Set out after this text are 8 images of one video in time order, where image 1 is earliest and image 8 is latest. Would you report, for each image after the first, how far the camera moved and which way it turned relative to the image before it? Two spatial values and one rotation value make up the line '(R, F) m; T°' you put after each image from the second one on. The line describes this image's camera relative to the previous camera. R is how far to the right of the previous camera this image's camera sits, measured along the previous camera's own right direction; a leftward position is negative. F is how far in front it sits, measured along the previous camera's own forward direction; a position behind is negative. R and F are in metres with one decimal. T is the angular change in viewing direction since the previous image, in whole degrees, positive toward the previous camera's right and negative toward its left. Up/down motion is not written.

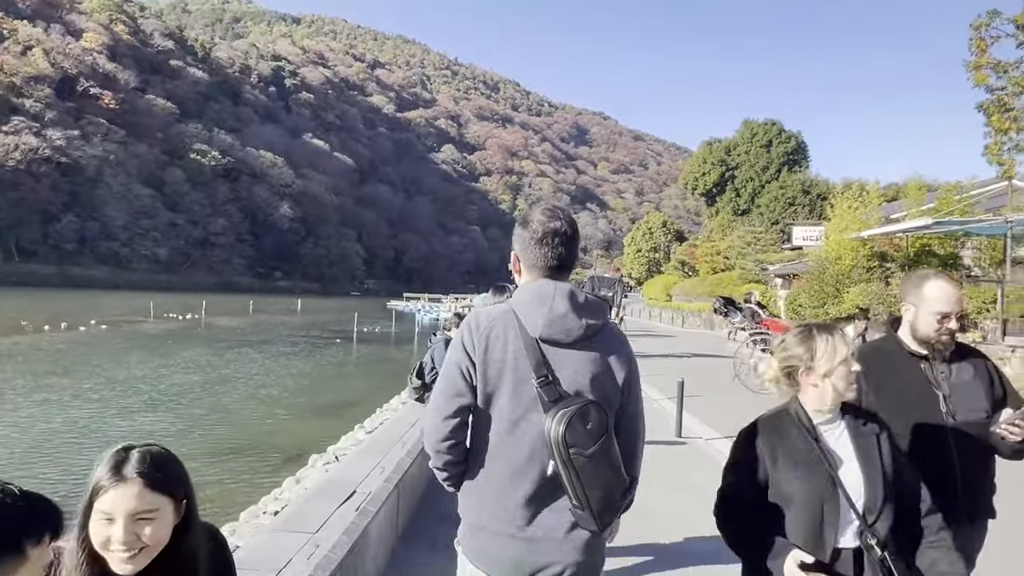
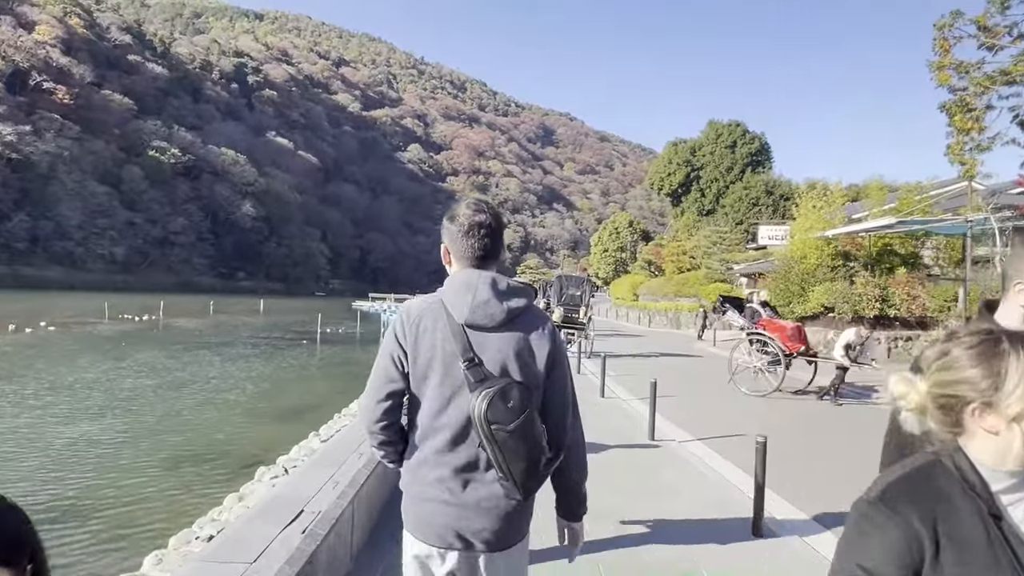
(0.0, +0.3) m; +2°
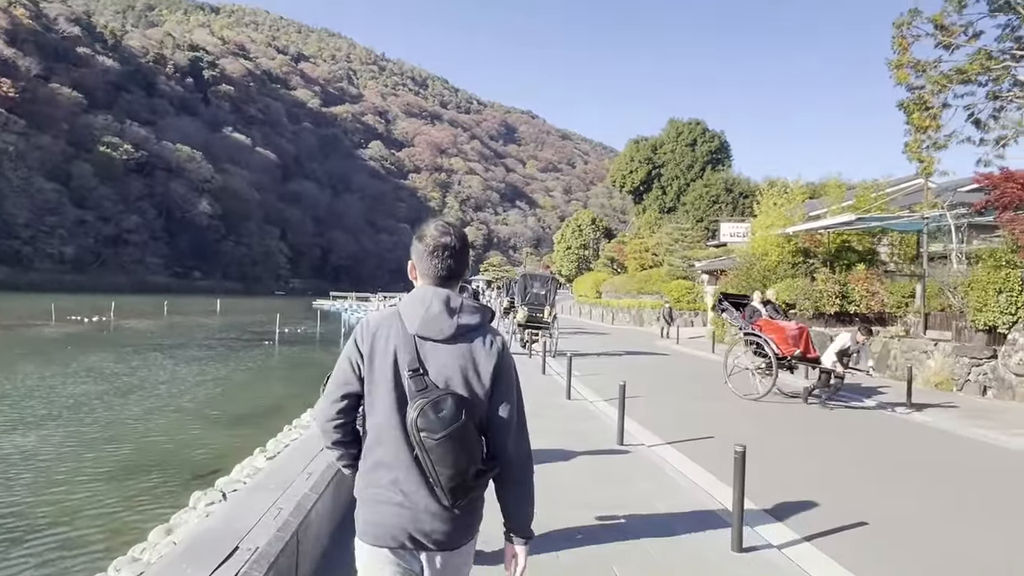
(0.0, +0.3) m; +3°
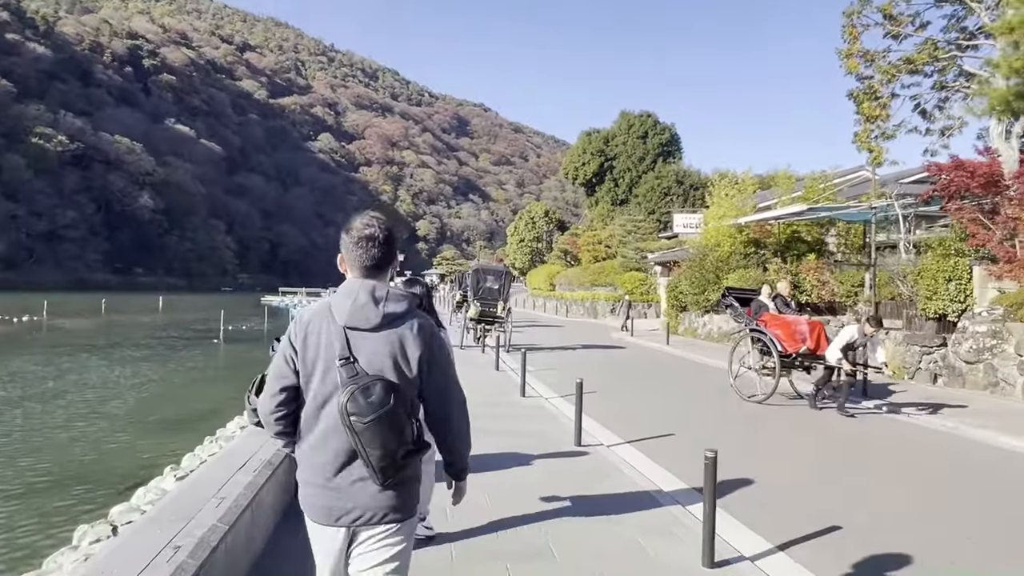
(0.0, +0.4) m; +3°
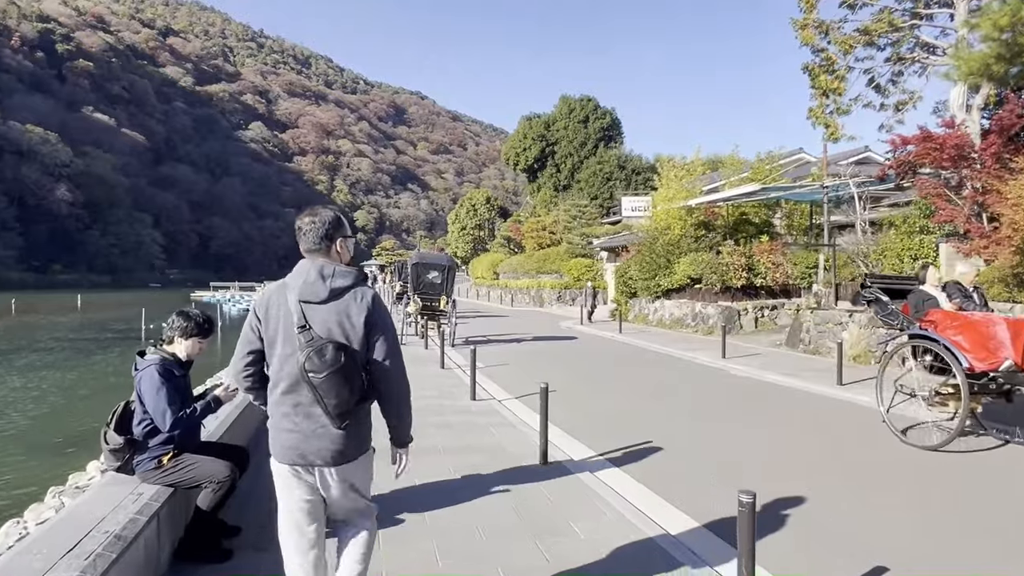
(-0.1, +1.2) m; +4°
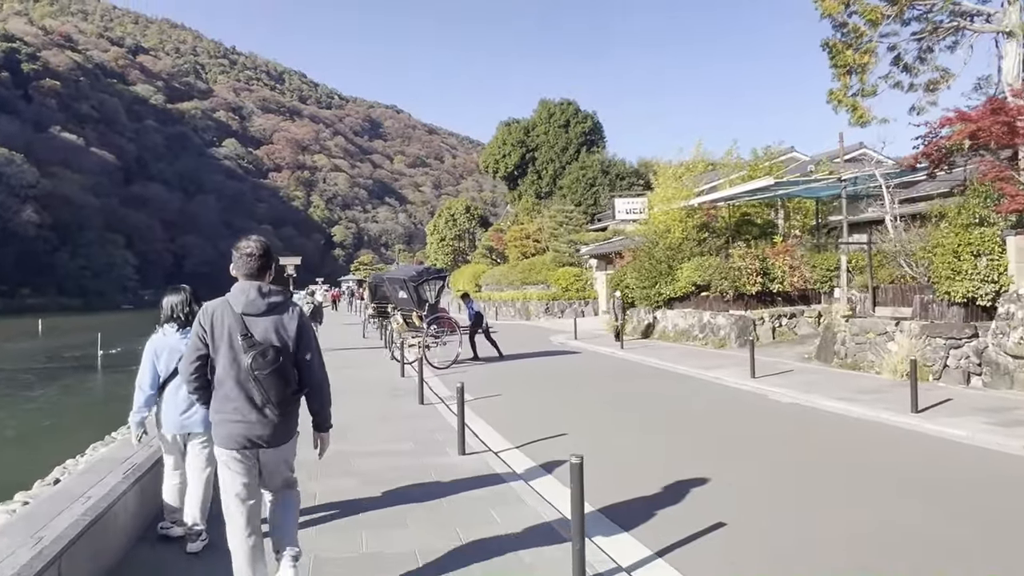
(-0.1, +2.2) m; +1°
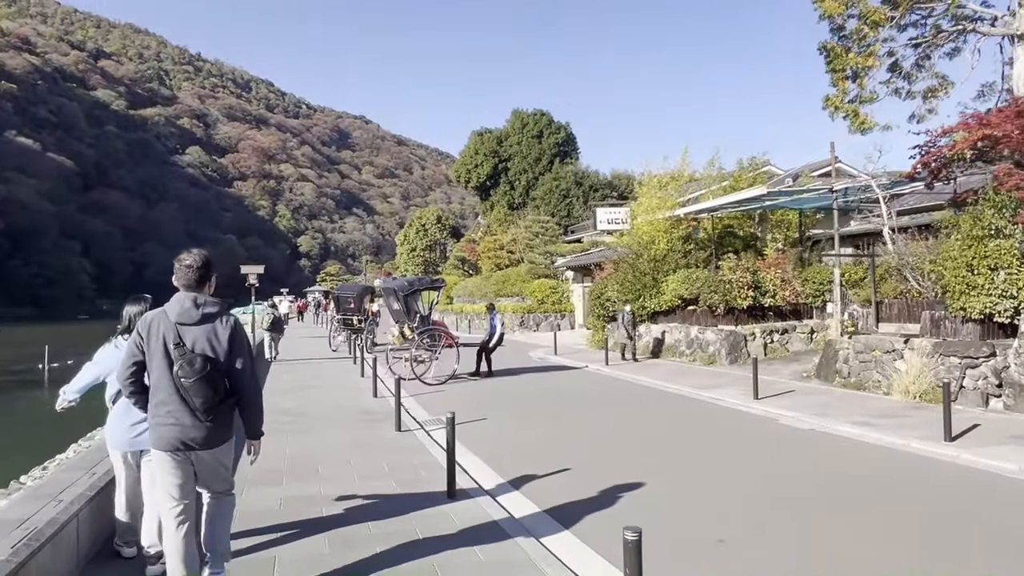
(-0.3, +1.0) m; +2°
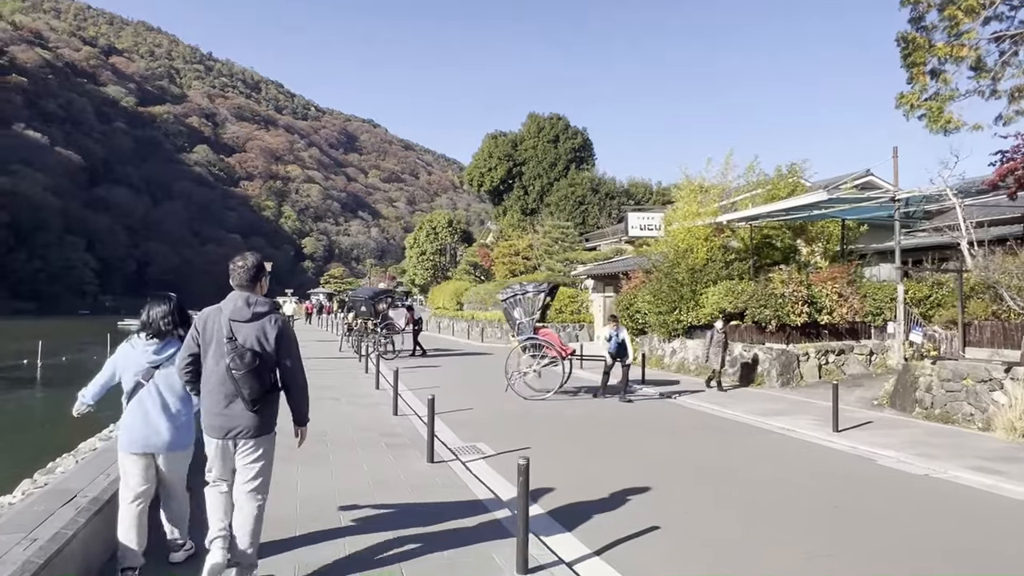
(-0.6, +1.5) m; 0°
